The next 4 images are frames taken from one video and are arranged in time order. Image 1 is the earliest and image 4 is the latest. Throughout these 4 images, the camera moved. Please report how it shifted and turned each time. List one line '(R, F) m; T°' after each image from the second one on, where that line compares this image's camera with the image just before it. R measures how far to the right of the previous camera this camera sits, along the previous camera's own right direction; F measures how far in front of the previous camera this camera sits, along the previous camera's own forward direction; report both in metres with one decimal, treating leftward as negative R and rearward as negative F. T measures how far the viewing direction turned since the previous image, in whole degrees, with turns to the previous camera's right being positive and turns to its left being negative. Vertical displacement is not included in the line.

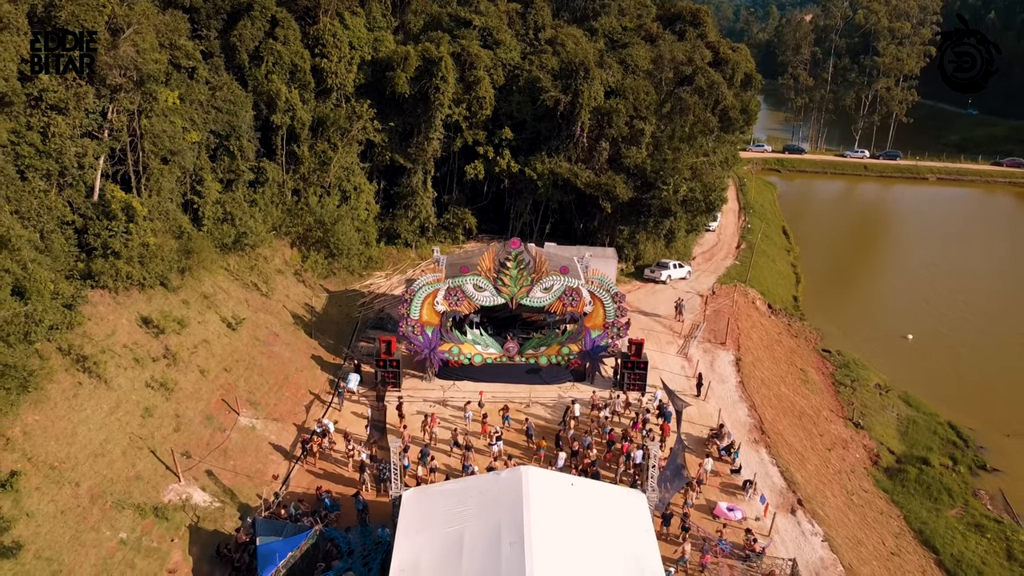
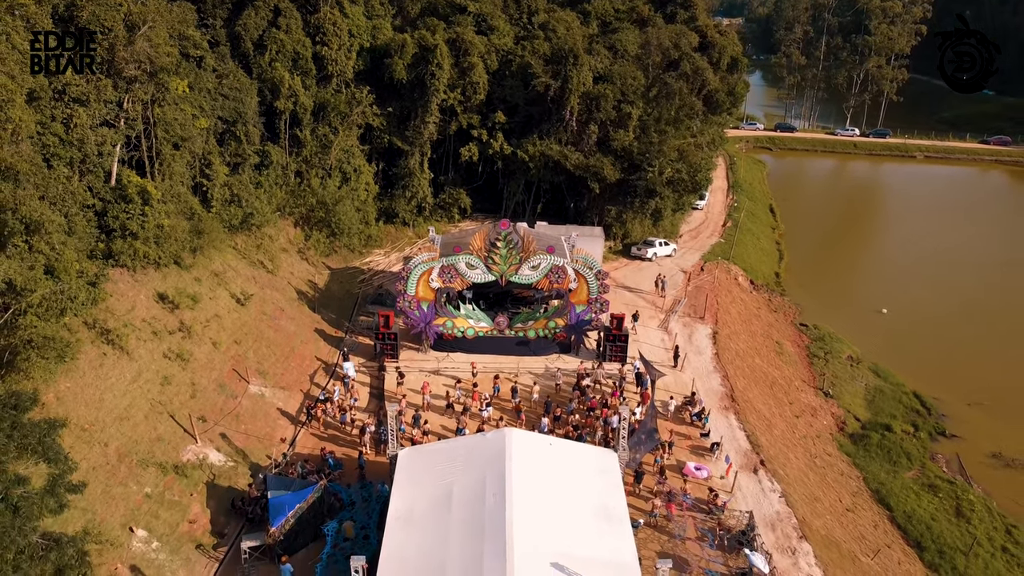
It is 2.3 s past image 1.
(+0.5, -1.9) m; 0°
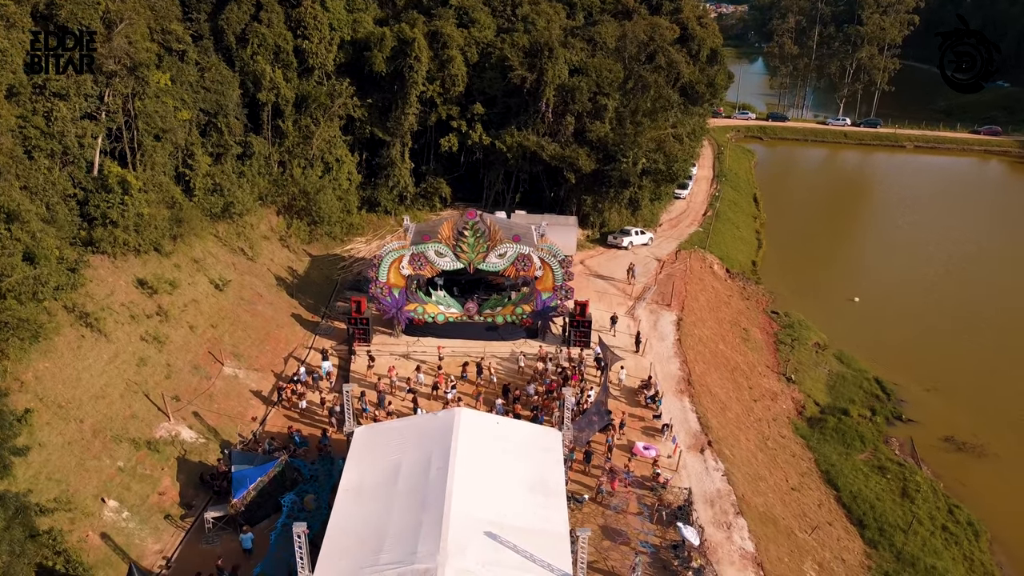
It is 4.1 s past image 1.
(+1.8, -1.0) m; -1°
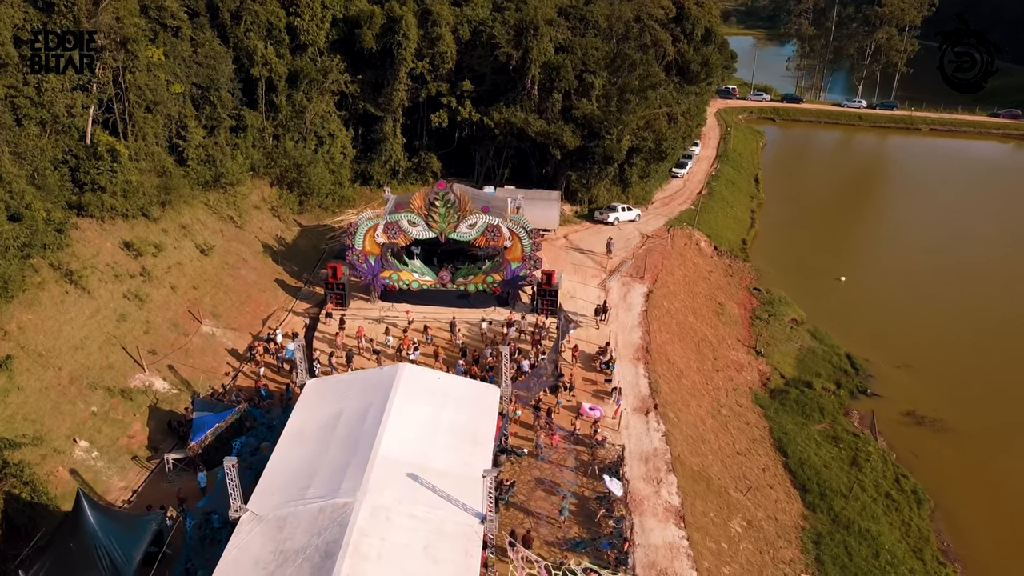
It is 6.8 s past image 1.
(+3.0, -0.9) m; -3°
